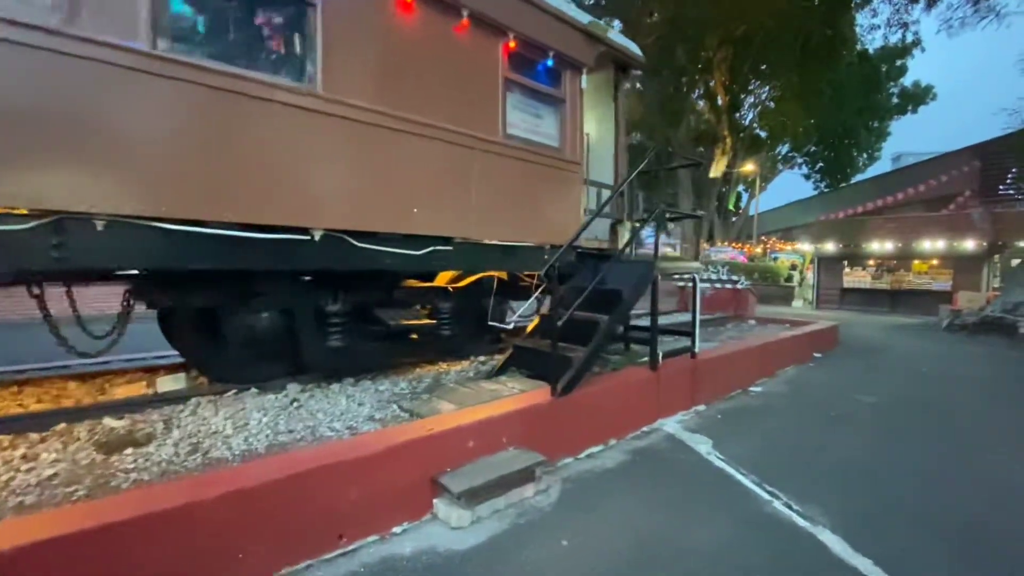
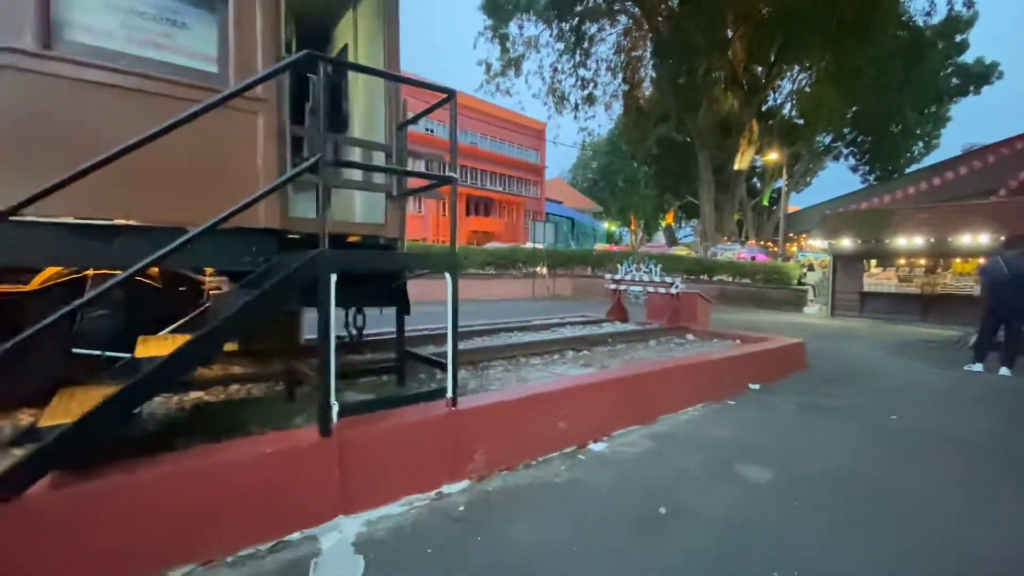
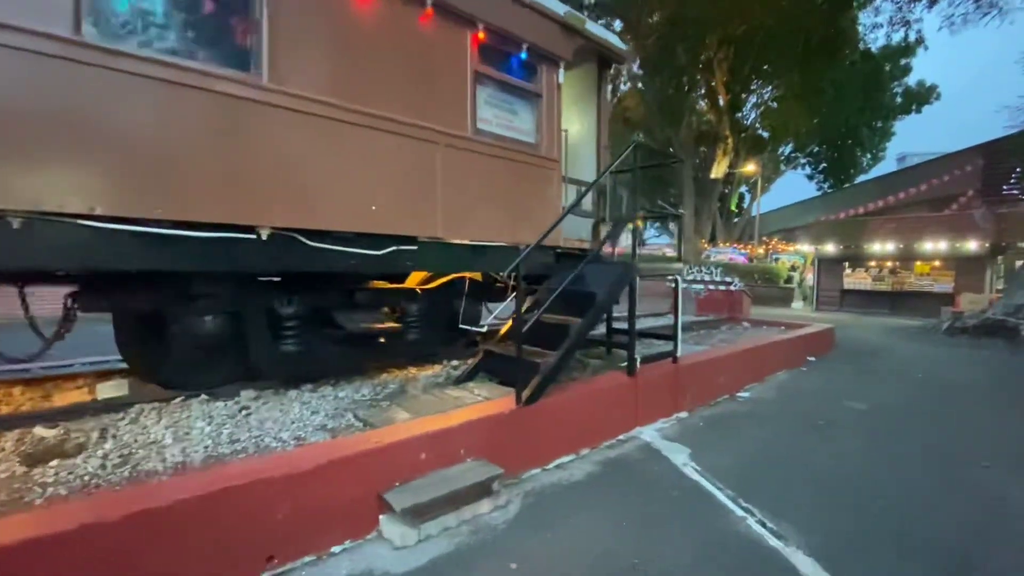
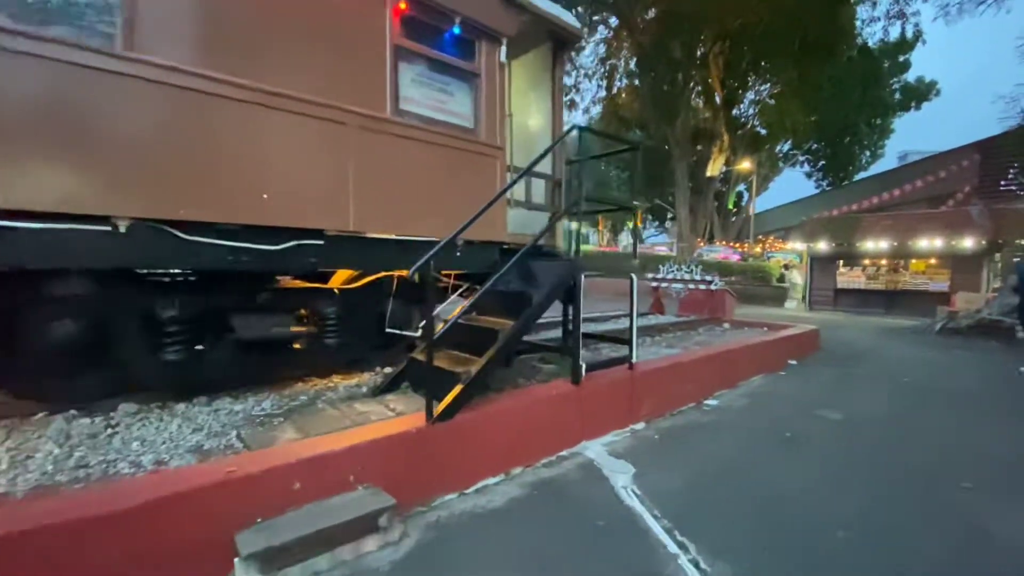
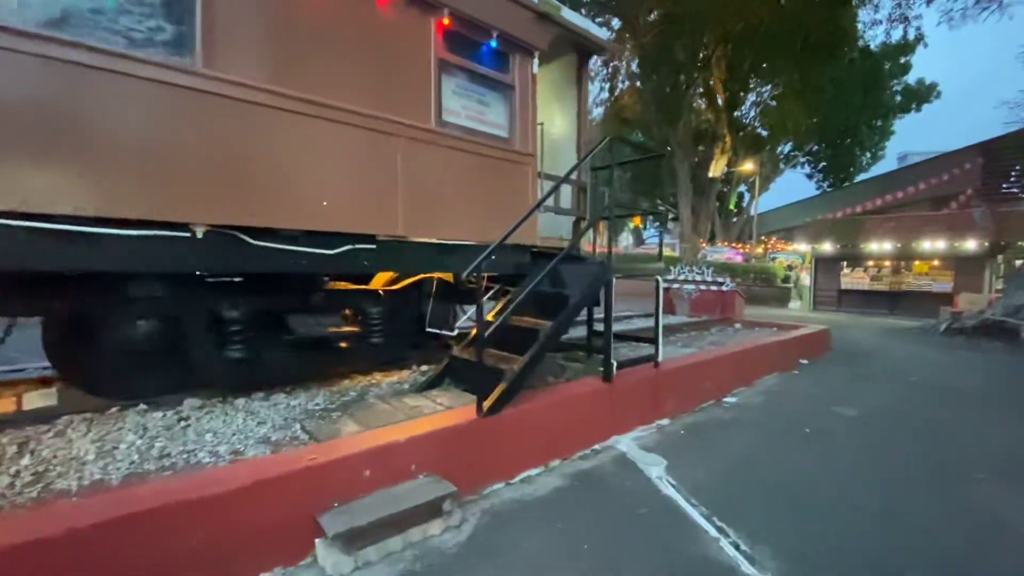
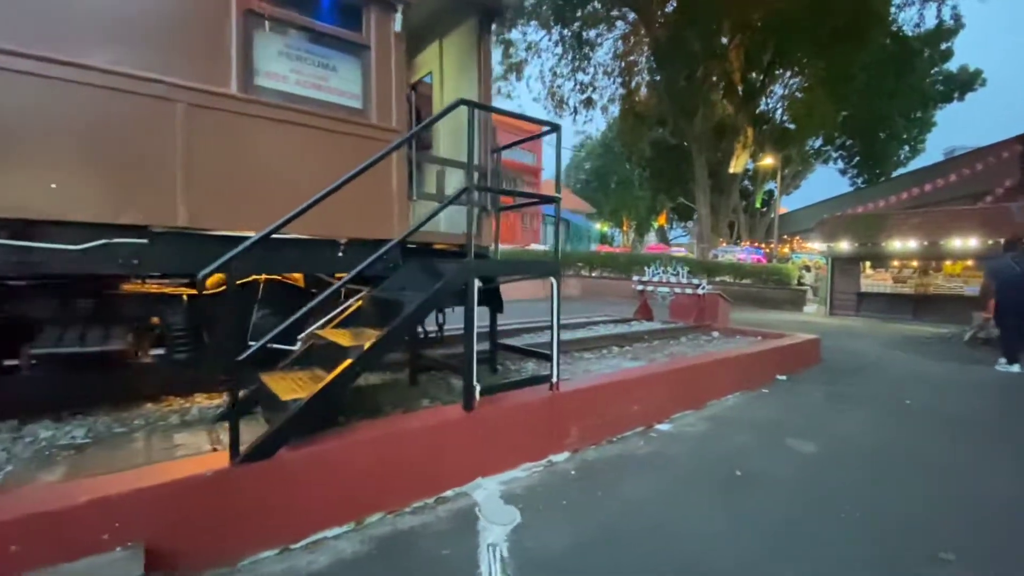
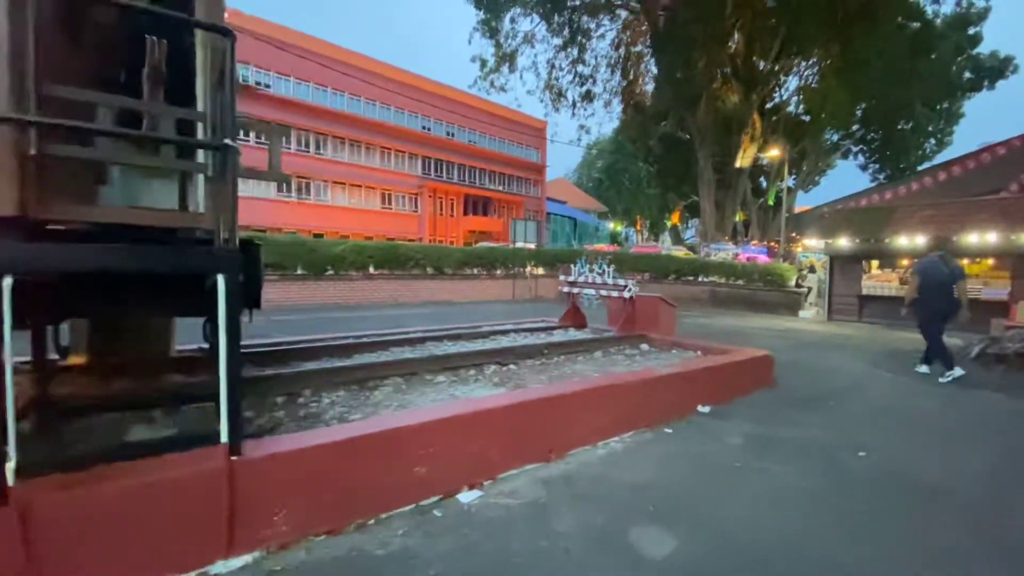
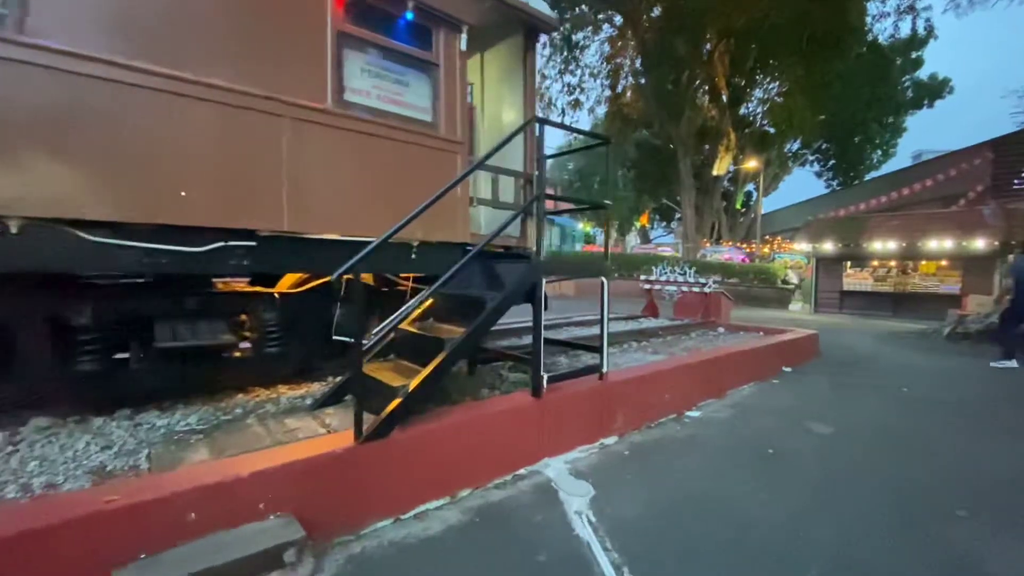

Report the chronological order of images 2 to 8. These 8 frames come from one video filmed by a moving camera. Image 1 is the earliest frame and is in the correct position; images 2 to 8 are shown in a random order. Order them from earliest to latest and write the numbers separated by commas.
3, 5, 4, 8, 6, 2, 7
